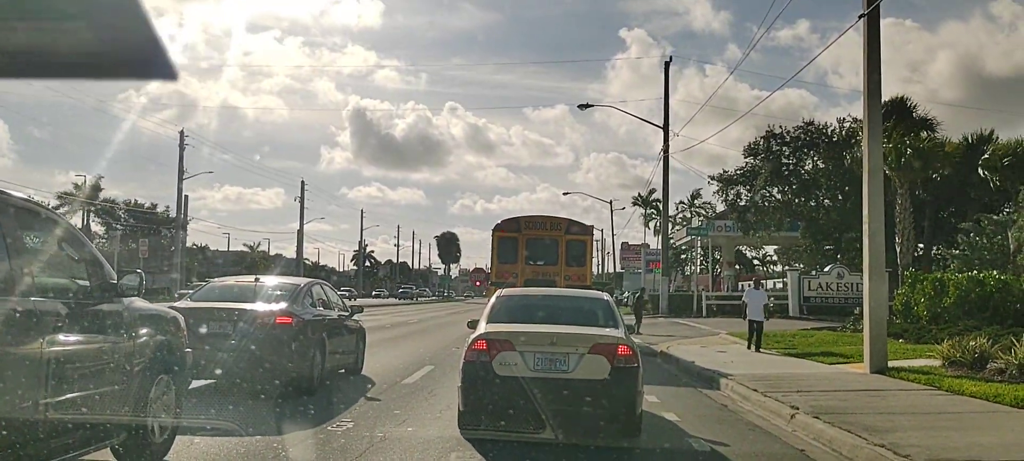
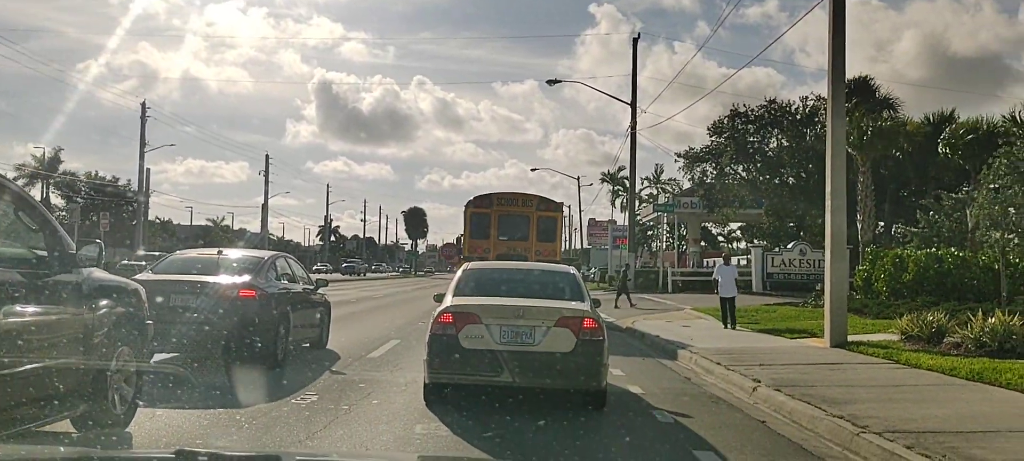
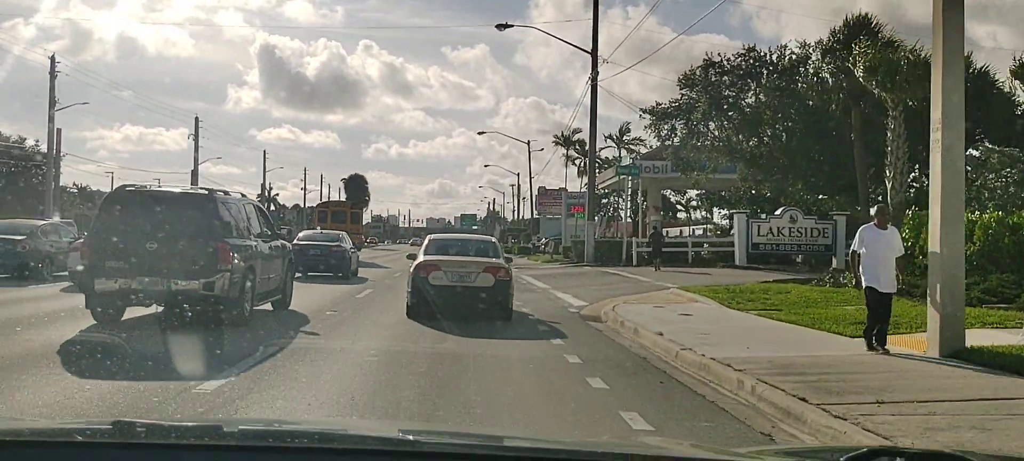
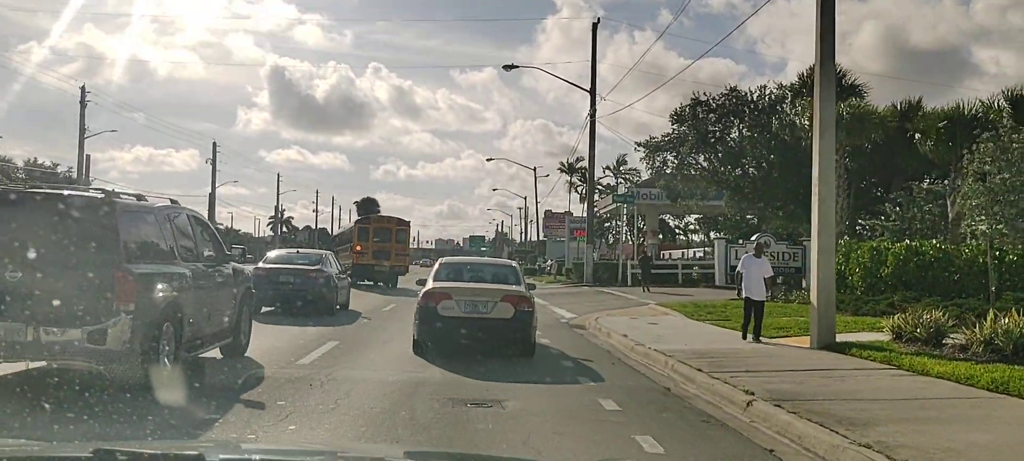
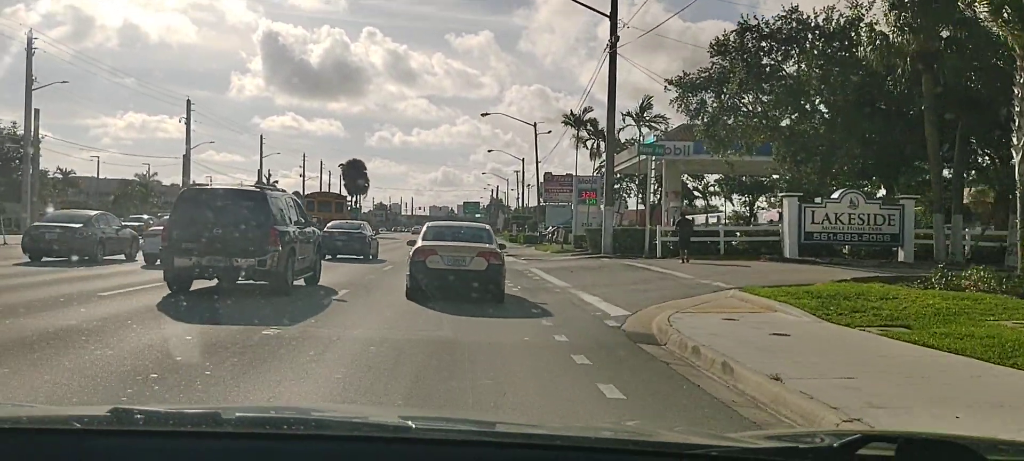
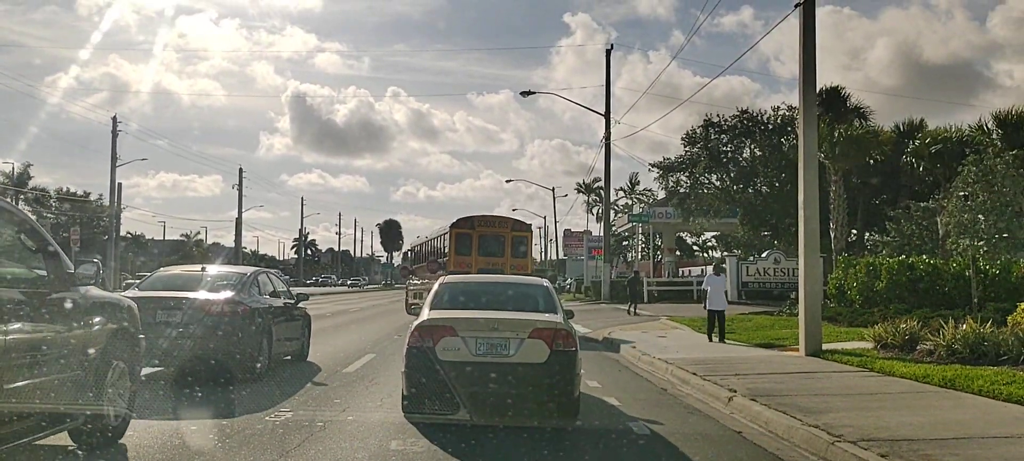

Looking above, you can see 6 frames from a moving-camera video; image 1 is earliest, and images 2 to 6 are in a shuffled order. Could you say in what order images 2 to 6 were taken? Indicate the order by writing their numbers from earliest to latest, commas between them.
2, 6, 4, 3, 5
